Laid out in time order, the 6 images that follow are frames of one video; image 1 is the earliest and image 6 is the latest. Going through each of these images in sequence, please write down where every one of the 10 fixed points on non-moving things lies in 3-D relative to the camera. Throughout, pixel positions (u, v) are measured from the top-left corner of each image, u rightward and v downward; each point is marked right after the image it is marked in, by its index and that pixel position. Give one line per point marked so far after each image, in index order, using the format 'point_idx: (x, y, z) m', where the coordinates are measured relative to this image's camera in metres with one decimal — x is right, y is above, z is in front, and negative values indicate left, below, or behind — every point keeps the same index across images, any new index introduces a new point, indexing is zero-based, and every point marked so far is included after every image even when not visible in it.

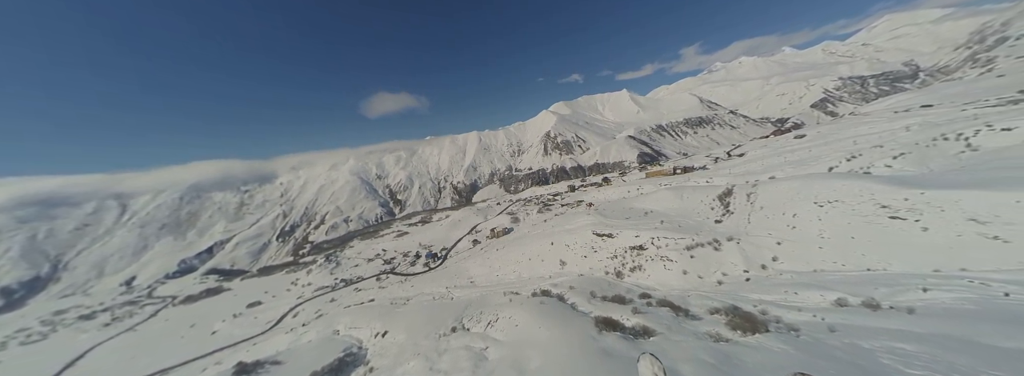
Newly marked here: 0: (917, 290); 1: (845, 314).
0: (+21.2, -5.3, +13.2) m
1: (+14.7, -5.6, +11.2) m
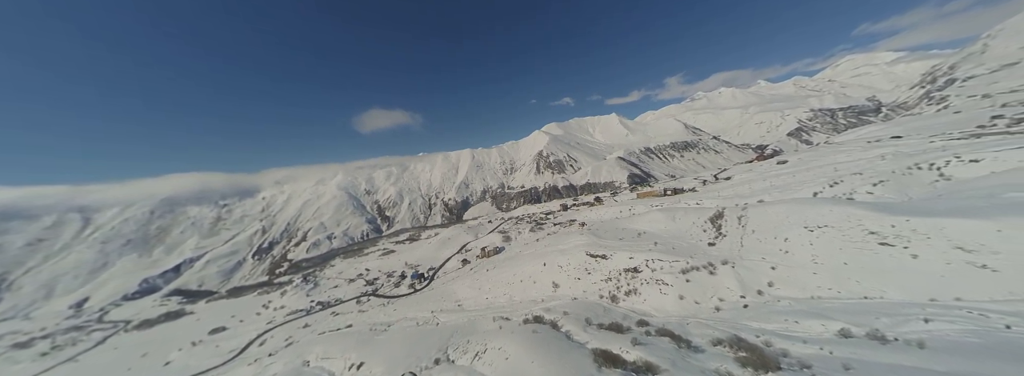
0: (+20.7, -6.7, +12.8) m
1: (+14.3, -6.7, +10.6) m
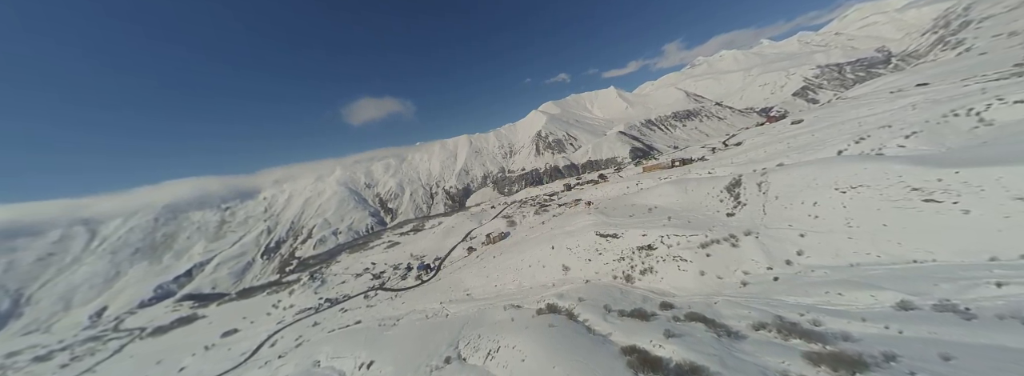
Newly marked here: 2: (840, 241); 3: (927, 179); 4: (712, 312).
0: (+21.2, -4.3, +11.2) m
1: (+14.9, -4.9, +9.1) m
2: (+24.5, -3.9, +18.8) m
3: (+31.1, +0.7, +18.9) m
4: (+11.2, -6.8, +14.0) m
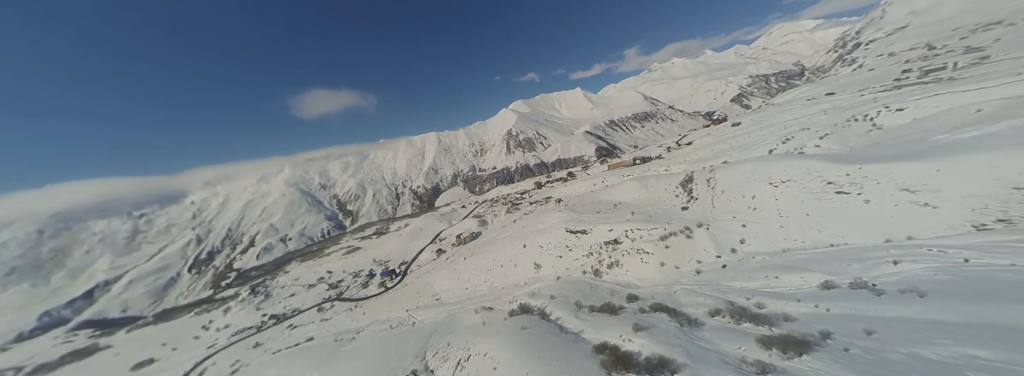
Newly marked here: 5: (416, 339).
0: (+19.8, -4.0, +13.3) m
1: (+13.7, -4.6, +10.4) m
2: (+22.0, -3.4, +21.2) m
3: (+28.5, +1.2, +22.1) m
4: (+9.5, -6.6, +14.8) m
5: (-7.4, -11.6, +19.4) m
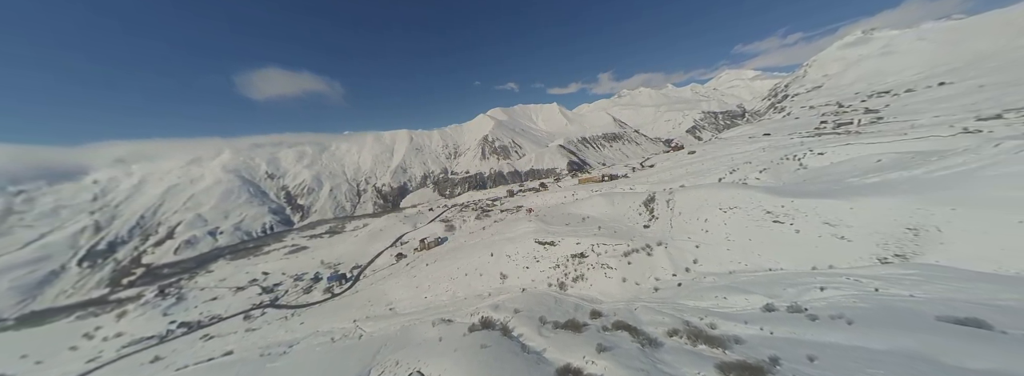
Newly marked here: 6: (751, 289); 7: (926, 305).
0: (+17.8, -5.9, +14.8) m
1: (+12.1, -6.0, +11.1) m
2: (+19.1, -5.8, +22.9) m
3: (+25.8, -1.7, +24.7) m
4: (+7.2, -7.8, +15.0) m
5: (-10.4, -11.5, +17.3) m
6: (+15.6, -6.6, +16.4) m
7: (+18.1, -5.1, +11.0) m
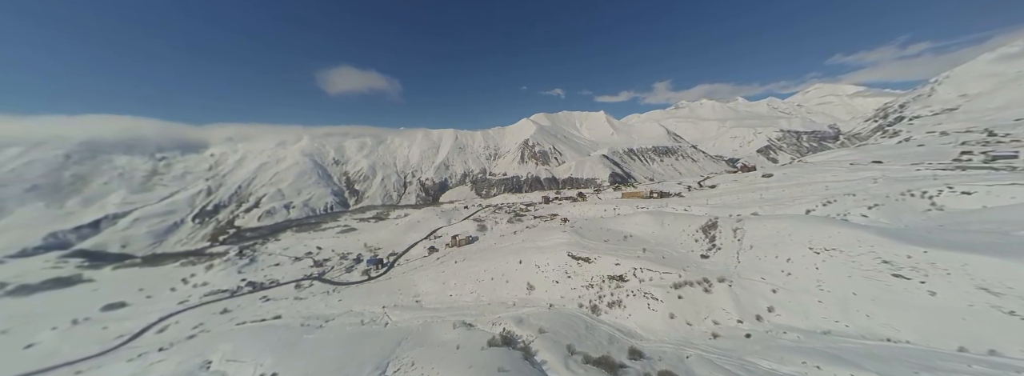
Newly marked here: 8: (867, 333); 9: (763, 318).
0: (+19.0, -8.0, +10.4) m
1: (+12.9, -7.5, +7.7) m
2: (+21.6, -8.3, +18.2) m
3: (+28.9, -4.9, +19.0) m
4: (+8.5, -8.8, +12.2) m
5: (-8.9, -10.8, +17.3) m
6: (+17.0, -8.6, +12.4) m
7: (+18.8, -7.2, +6.6) m
8: (+21.8, -8.9, +15.5) m
9: (+18.1, -9.3, +18.1) m
